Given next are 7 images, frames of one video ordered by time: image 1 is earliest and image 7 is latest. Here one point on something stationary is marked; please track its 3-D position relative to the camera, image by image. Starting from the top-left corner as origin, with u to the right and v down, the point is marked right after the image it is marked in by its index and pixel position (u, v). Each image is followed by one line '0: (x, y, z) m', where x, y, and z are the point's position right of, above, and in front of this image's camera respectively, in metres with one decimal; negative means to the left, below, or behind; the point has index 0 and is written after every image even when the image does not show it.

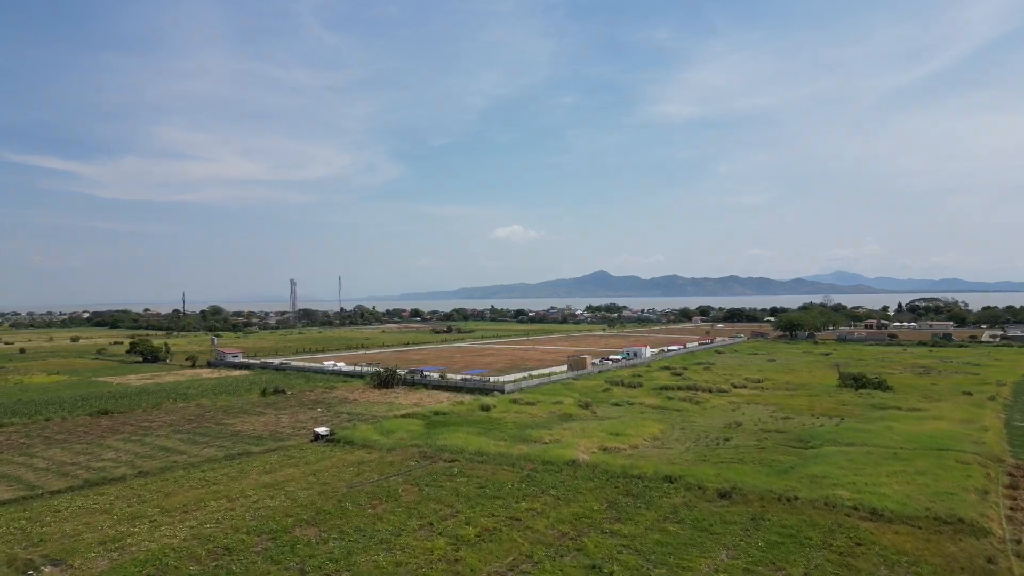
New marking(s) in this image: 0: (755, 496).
0: (+6.1, -5.2, +17.3) m
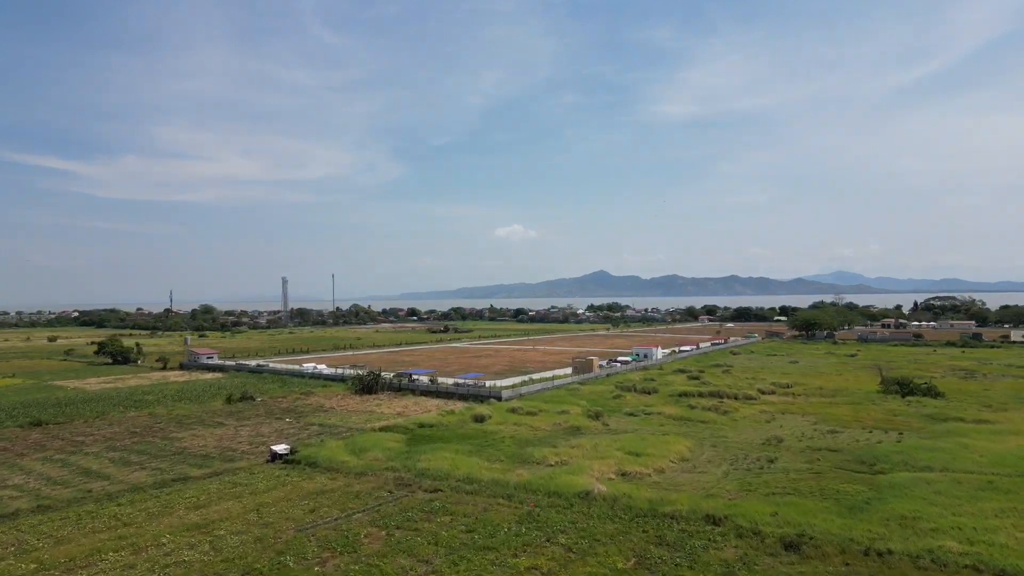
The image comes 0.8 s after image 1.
0: (+6.0, -4.9, +13.0) m
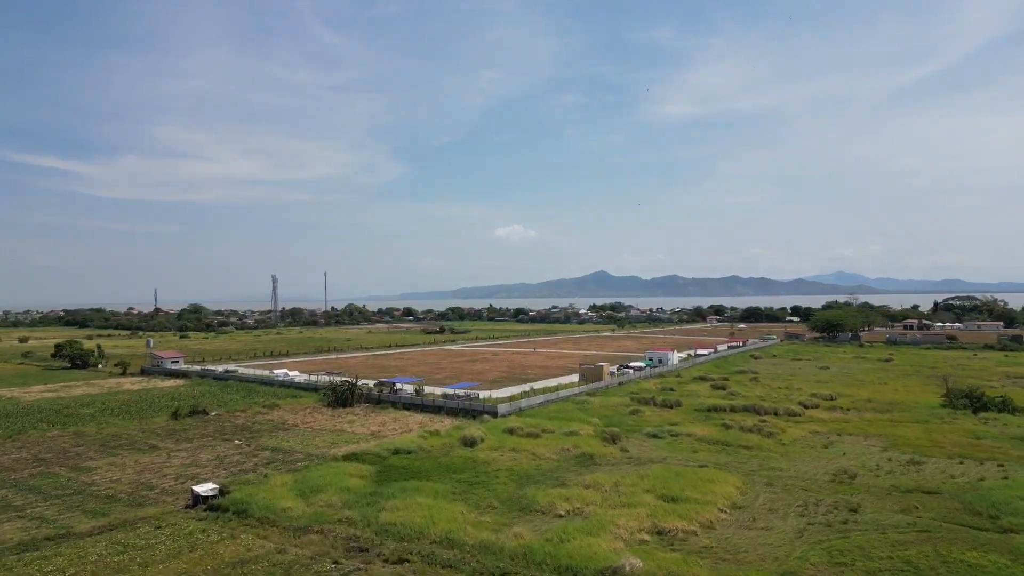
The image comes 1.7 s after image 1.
0: (+5.9, -4.7, +7.9) m
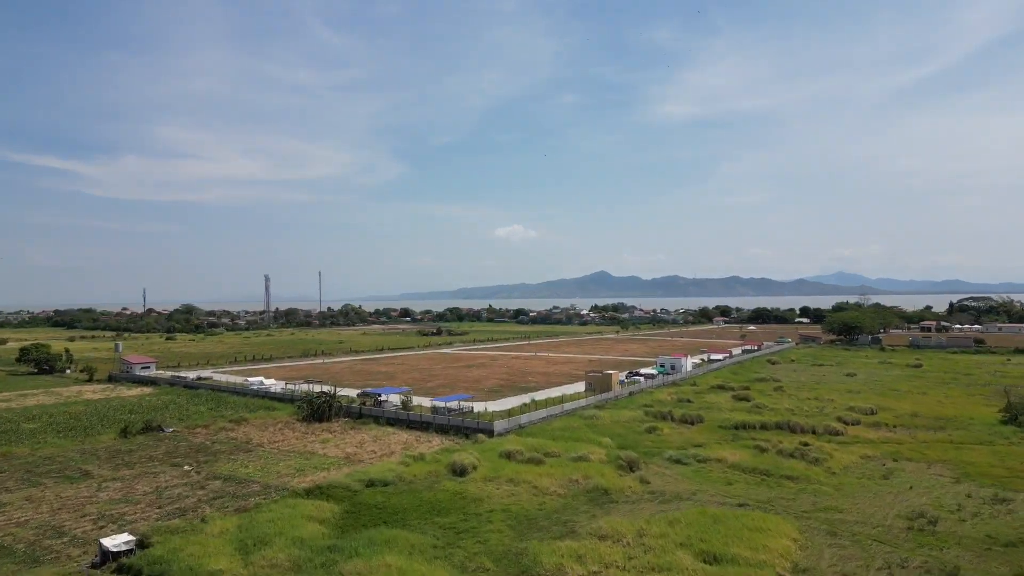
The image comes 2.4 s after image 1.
0: (+5.9, -4.7, +4.4) m
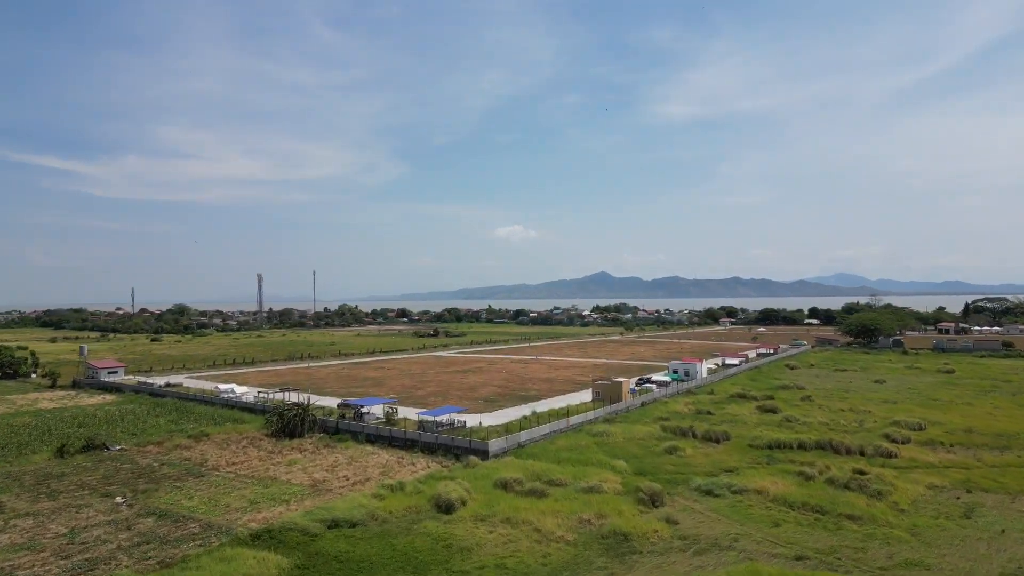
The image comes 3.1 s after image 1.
0: (+5.8, -4.6, +1.1) m
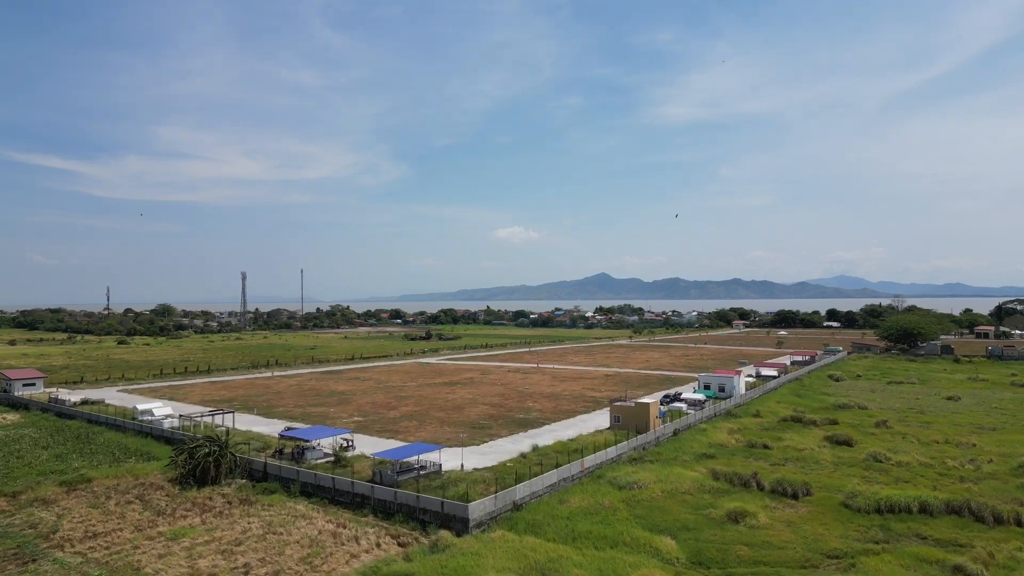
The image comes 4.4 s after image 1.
0: (+5.6, -4.3, -5.2) m
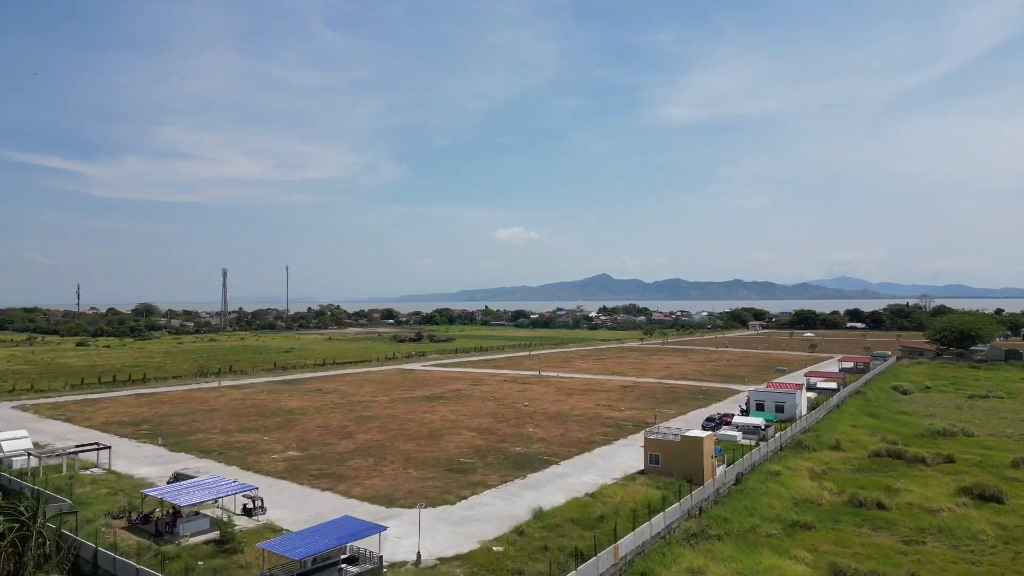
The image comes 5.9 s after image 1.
0: (+5.5, -4.0, -11.9) m
